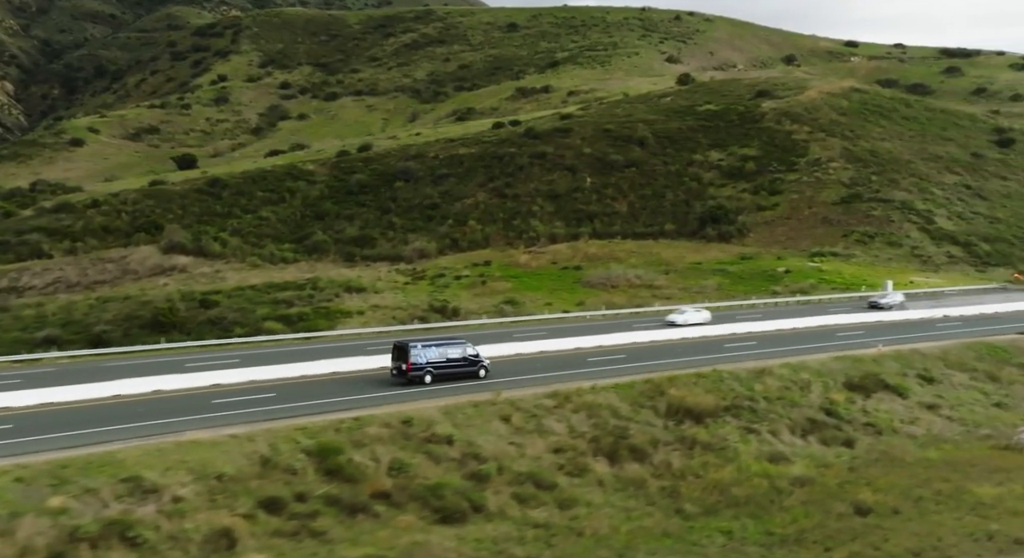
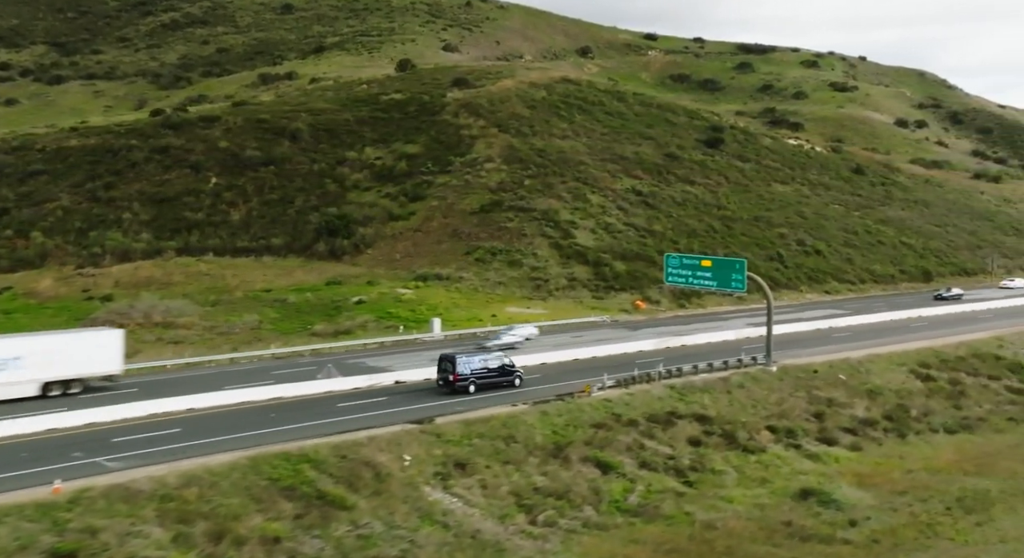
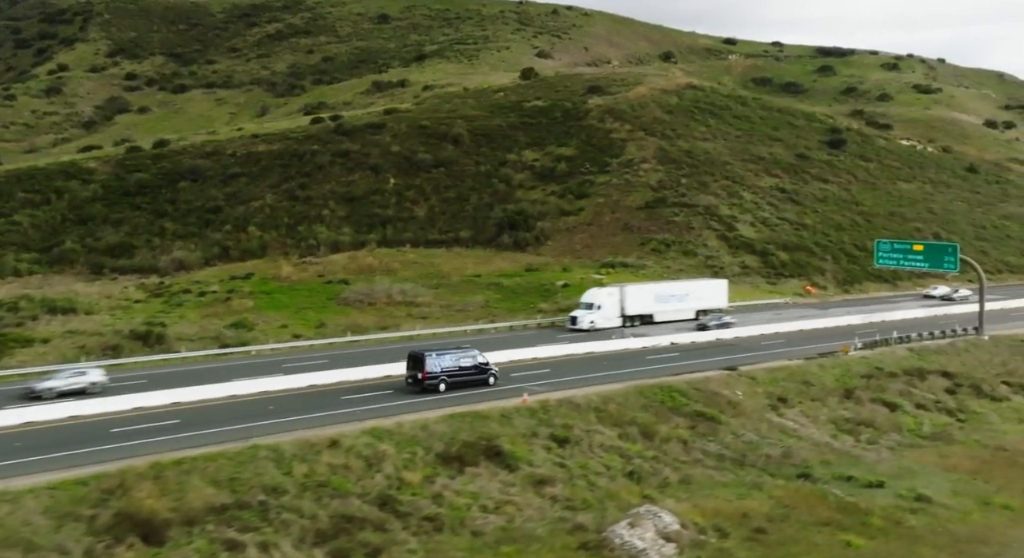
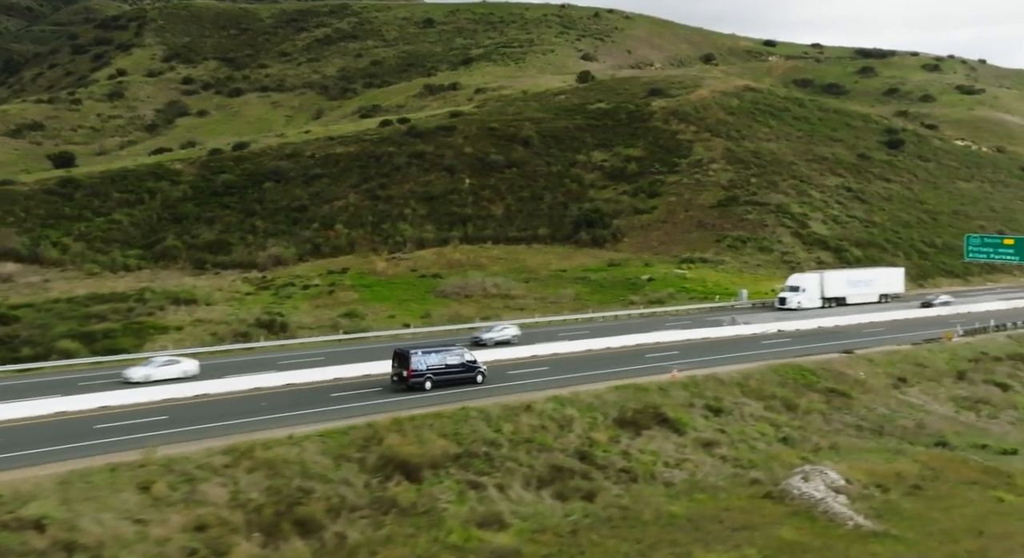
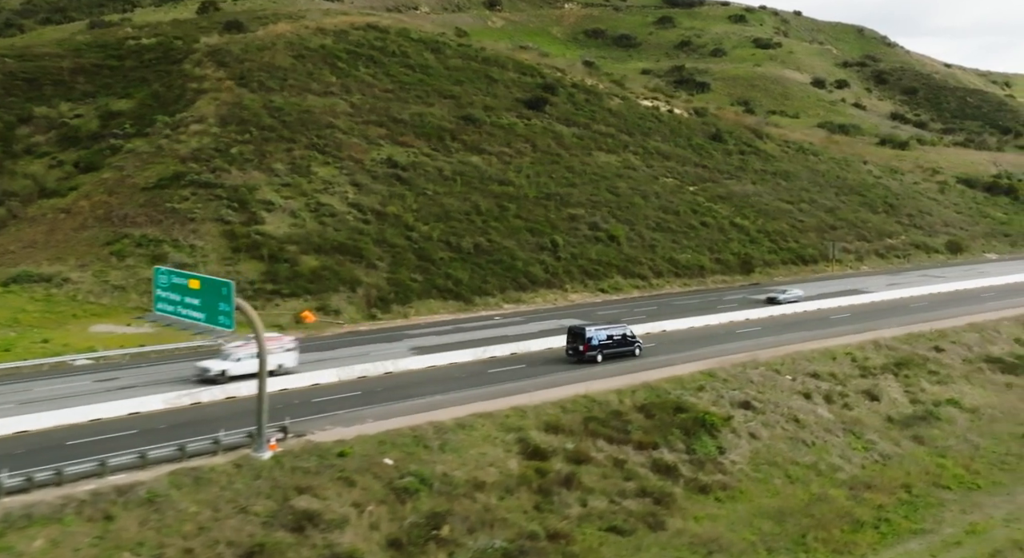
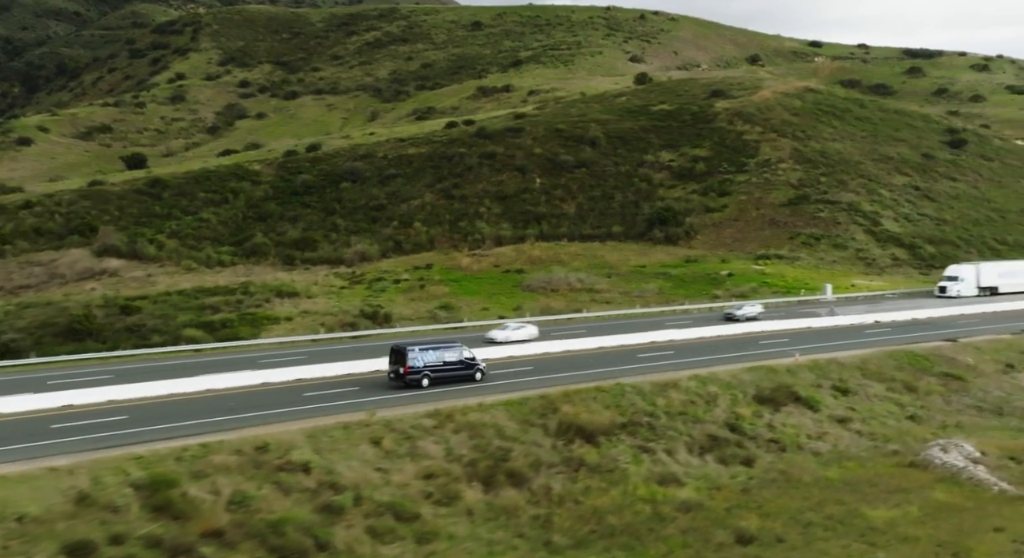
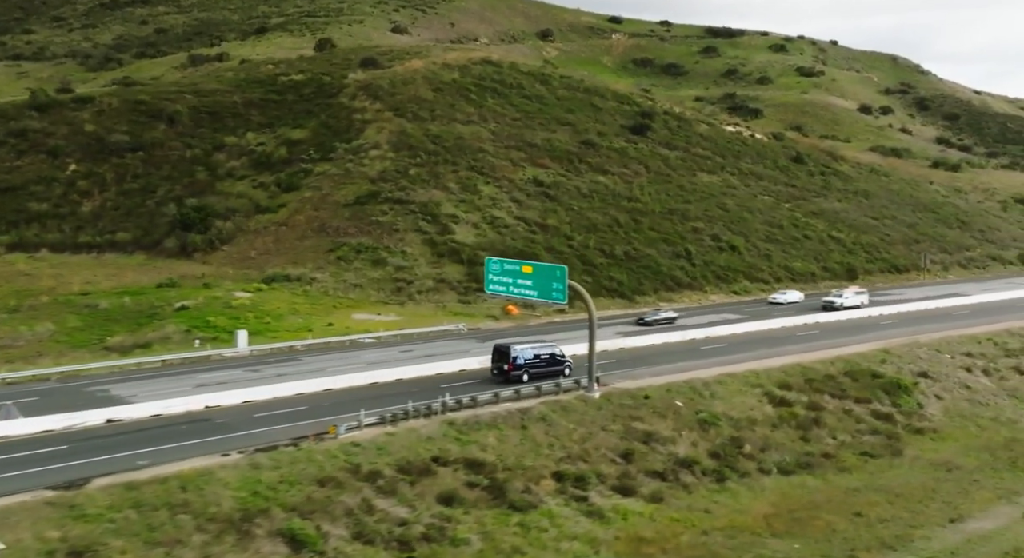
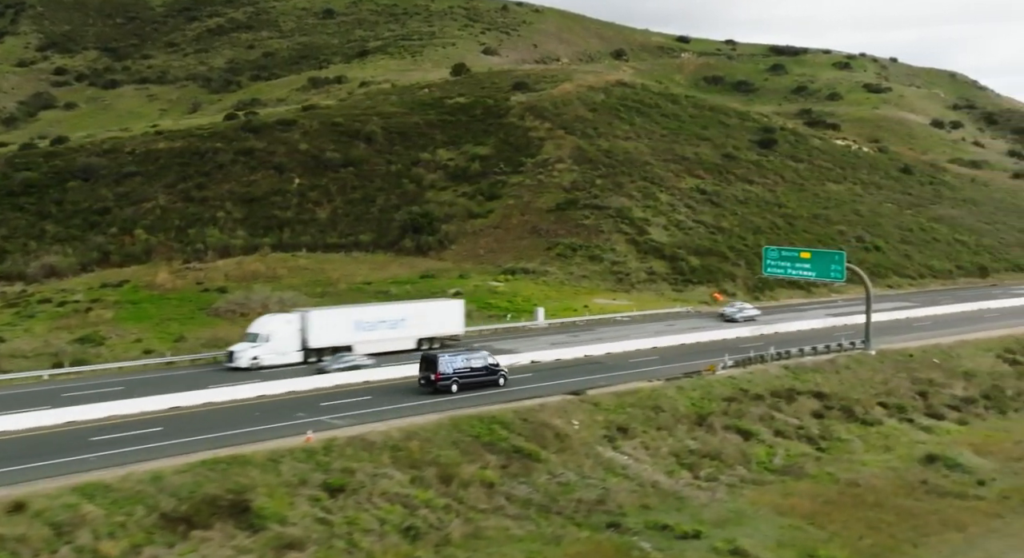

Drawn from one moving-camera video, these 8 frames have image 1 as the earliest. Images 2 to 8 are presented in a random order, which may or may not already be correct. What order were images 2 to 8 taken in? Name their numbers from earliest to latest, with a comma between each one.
6, 4, 3, 8, 2, 7, 5
